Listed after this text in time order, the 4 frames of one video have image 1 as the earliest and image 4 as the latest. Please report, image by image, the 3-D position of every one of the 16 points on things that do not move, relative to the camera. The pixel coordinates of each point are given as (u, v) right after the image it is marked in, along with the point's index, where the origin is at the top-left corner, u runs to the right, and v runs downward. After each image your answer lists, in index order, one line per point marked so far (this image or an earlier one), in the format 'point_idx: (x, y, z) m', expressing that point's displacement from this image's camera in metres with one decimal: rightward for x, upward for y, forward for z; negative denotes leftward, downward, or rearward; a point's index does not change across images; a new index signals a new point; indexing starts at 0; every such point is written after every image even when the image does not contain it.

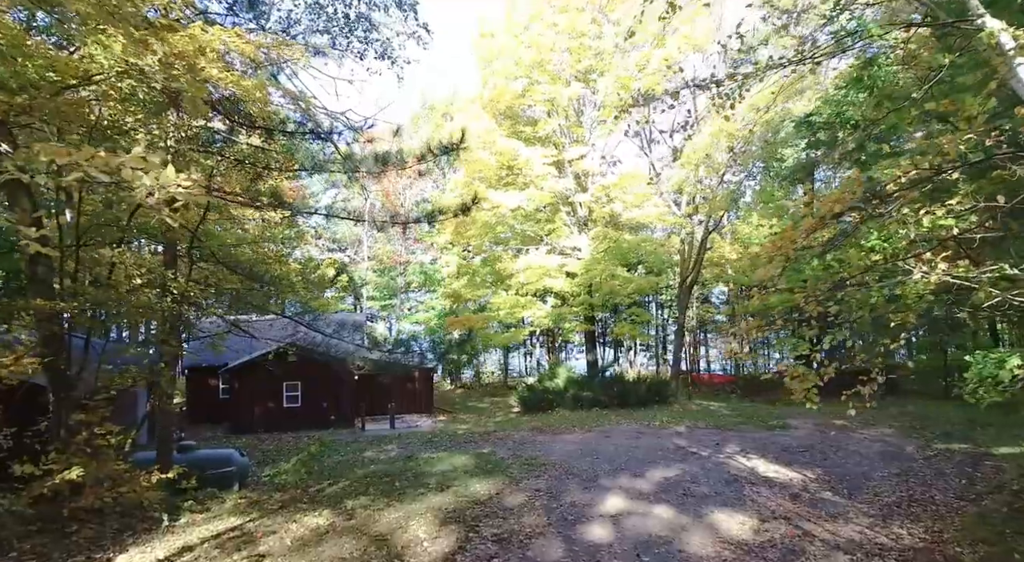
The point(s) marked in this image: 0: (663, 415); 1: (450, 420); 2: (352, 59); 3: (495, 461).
0: (+2.7, -2.4, +11.1) m
1: (-1.2, -2.8, +12.2) m
2: (-1.5, +2.0, +5.6) m
3: (-0.2, -2.1, +7.1) m
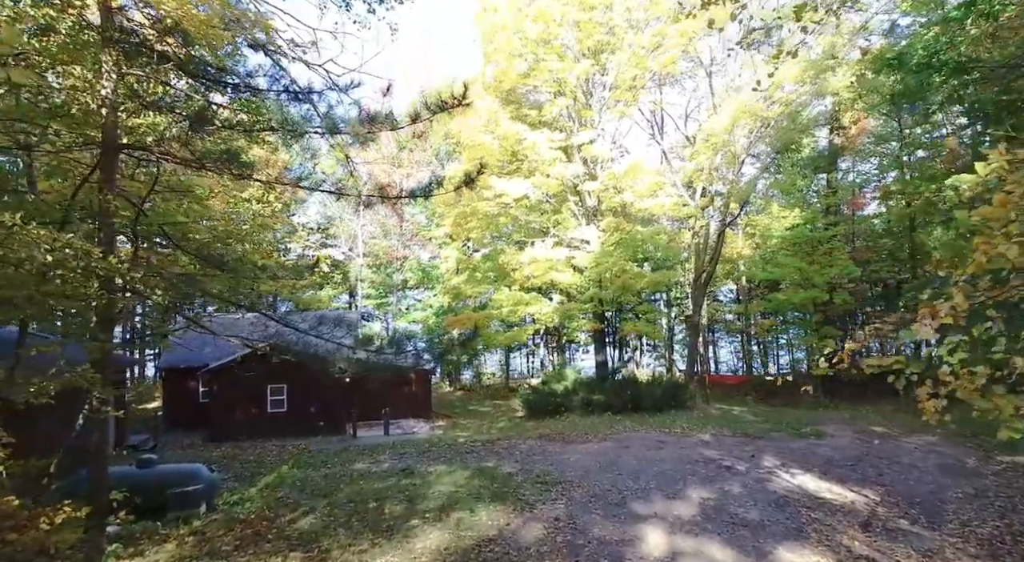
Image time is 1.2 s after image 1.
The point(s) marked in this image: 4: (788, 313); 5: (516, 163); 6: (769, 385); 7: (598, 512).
0: (+2.8, -2.3, +10.1) m
1: (-1.1, -2.6, +11.2) m
2: (-1.4, +2.1, +4.7) m
3: (-0.1, -2.0, +6.2) m
4: (+6.6, -0.8, +14.7) m
5: (+0.1, +2.4, +12.6) m
6: (+6.2, -2.5, +14.8) m
7: (+0.7, -1.9, +5.0) m
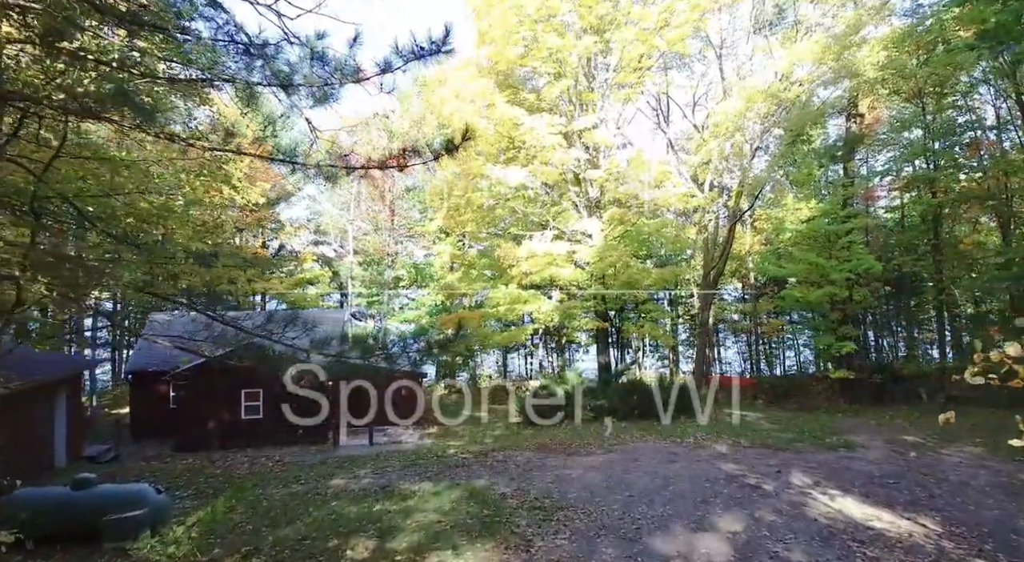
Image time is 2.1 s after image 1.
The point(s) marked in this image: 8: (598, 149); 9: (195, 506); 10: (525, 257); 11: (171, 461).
0: (+2.7, -2.2, +9.3) m
1: (-1.2, -2.6, +10.3) m
2: (-1.4, +2.2, +3.8) m
3: (-0.1, -1.9, +5.3) m
4: (+6.5, -0.7, +13.8) m
5: (0.0, +2.5, +11.8) m
6: (+6.1, -2.5, +14.0) m
7: (+0.7, -1.8, +4.2) m
8: (+1.7, +2.6, +12.1) m
9: (-3.3, -2.3, +6.4) m
10: (+0.2, +0.5, +11.5) m
11: (-4.9, -2.6, +8.9) m
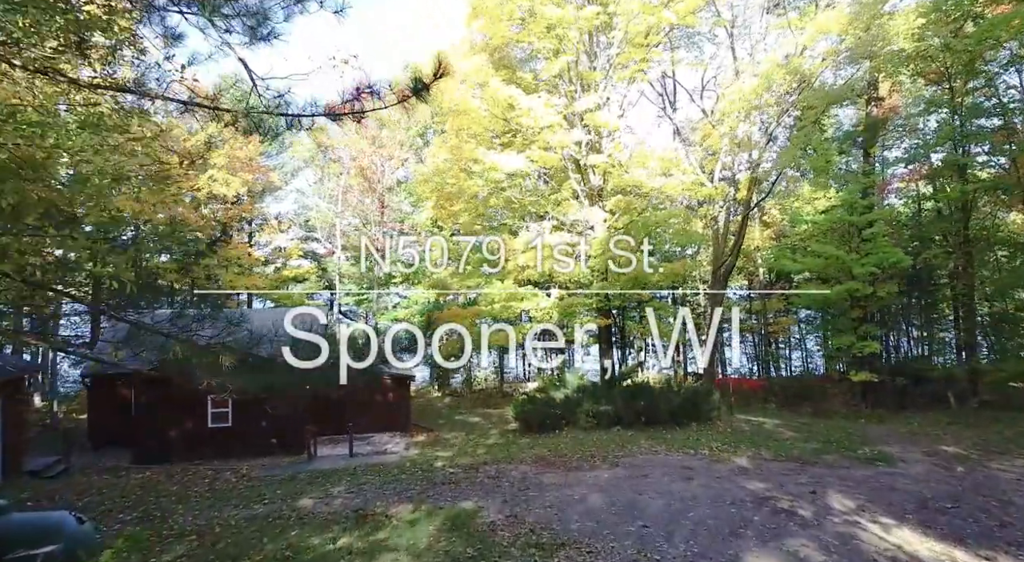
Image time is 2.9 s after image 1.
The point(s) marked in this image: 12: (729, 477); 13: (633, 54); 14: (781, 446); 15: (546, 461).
0: (+2.7, -2.1, +8.4) m
1: (-1.3, -2.5, +9.4) m
2: (-1.5, +2.3, +2.9) m
3: (-0.2, -1.8, +4.4) m
4: (+6.5, -0.6, +13.0) m
5: (-0.1, +2.6, +10.9) m
6: (+6.1, -2.4, +13.1) m
7: (+0.6, -1.7, +3.3) m
8: (+1.6, +2.7, +11.2) m
9: (-3.4, -2.2, +5.4) m
10: (+0.2, +0.6, +10.6) m
11: (-5.0, -2.5, +8.0) m
12: (+2.2, -2.0, +6.2) m
13: (+2.1, +3.9, +10.7) m
14: (+3.4, -2.1, +7.7) m
15: (+0.5, -2.2, +7.6) m
